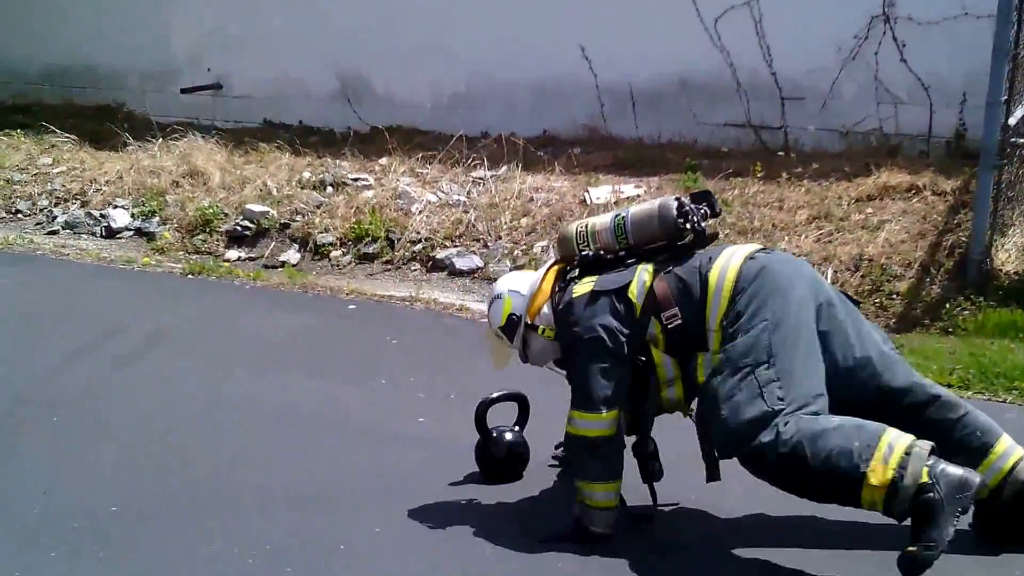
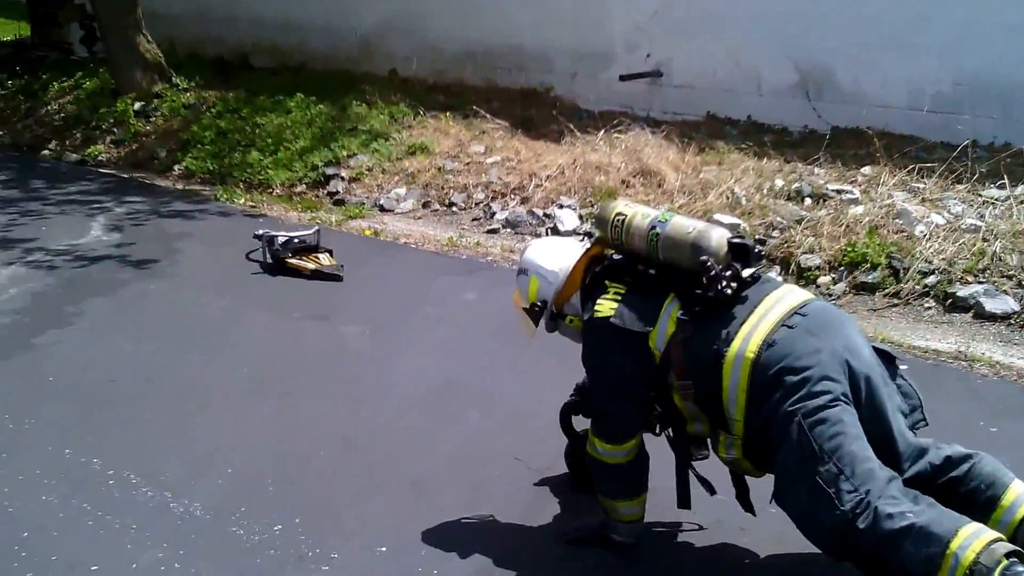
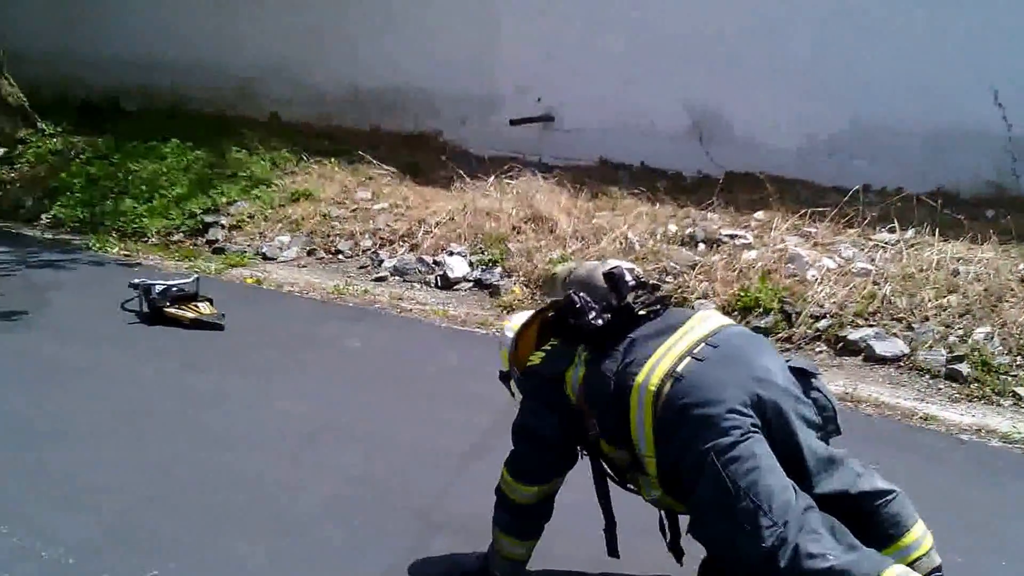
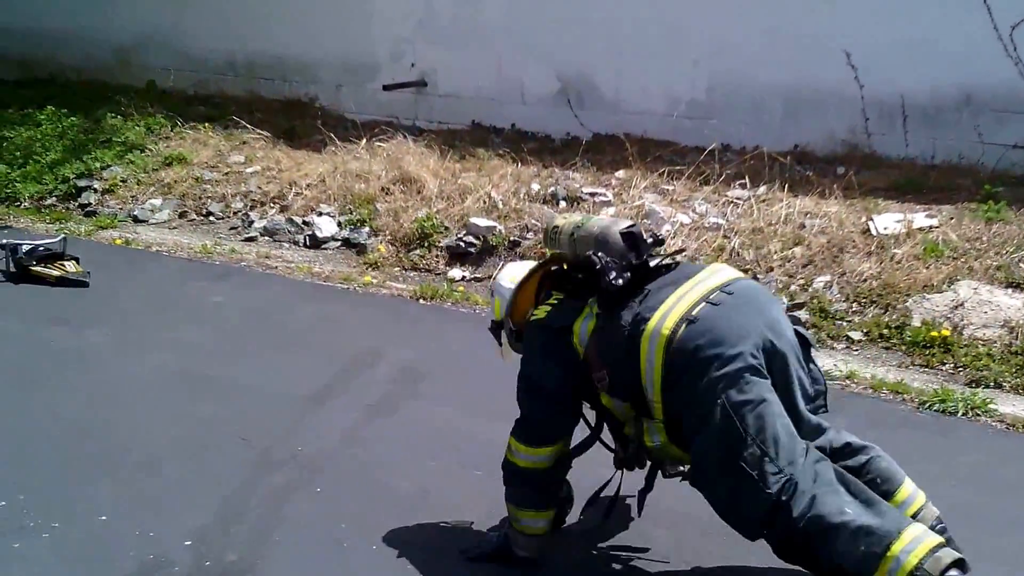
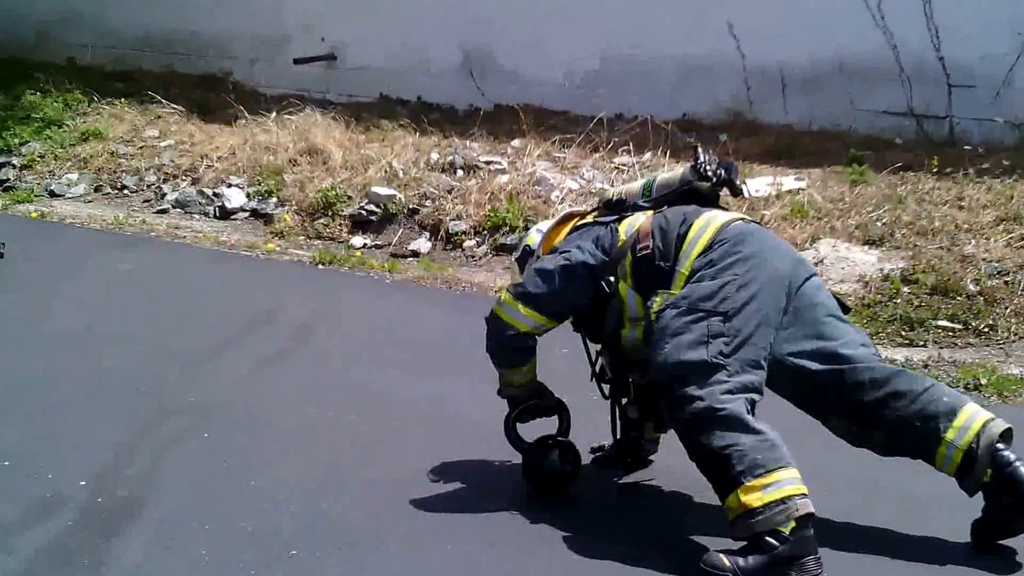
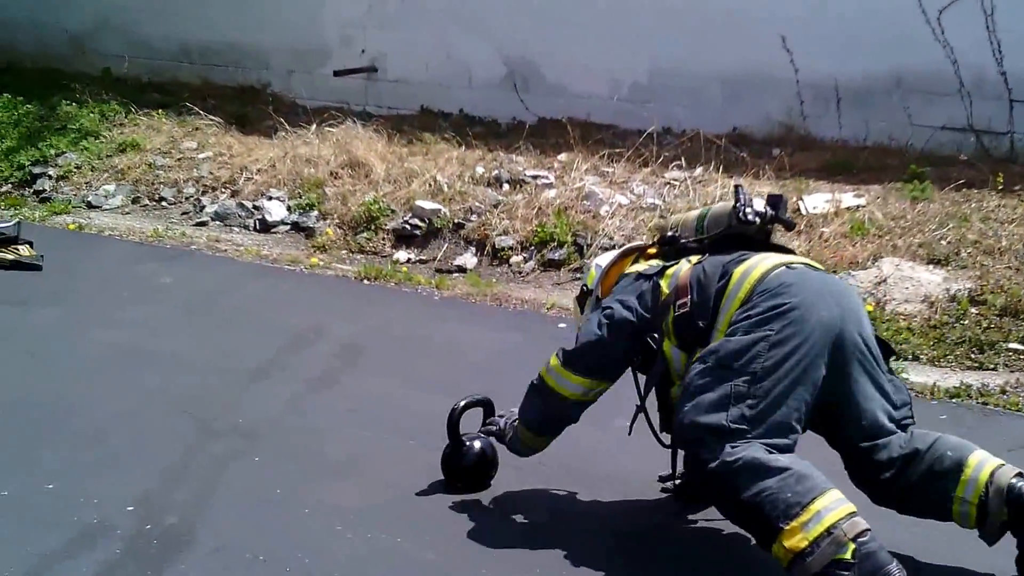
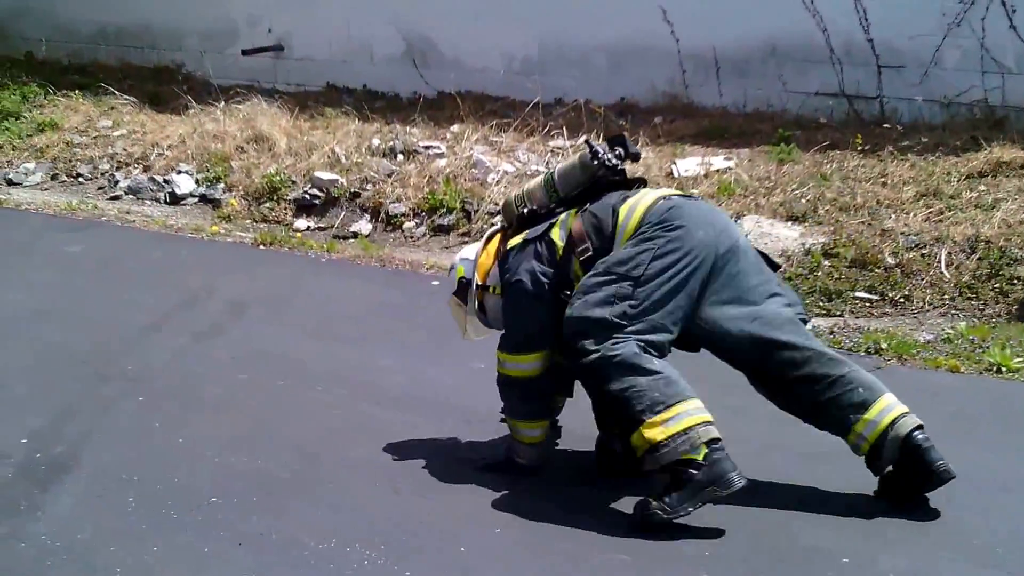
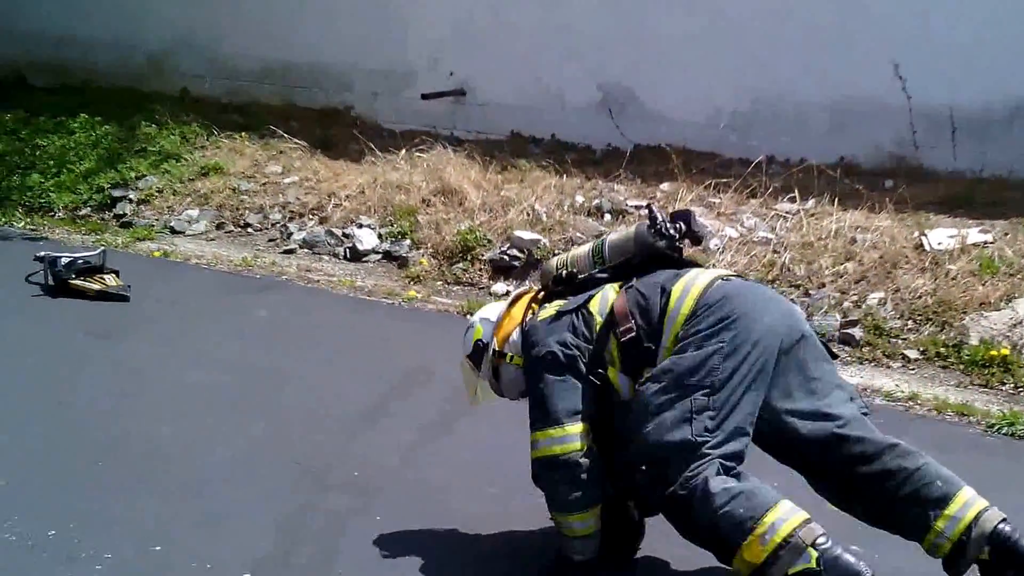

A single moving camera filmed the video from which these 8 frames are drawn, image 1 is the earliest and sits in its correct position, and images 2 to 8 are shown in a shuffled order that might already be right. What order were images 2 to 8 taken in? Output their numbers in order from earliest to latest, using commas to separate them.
7, 5, 6, 4, 8, 3, 2
